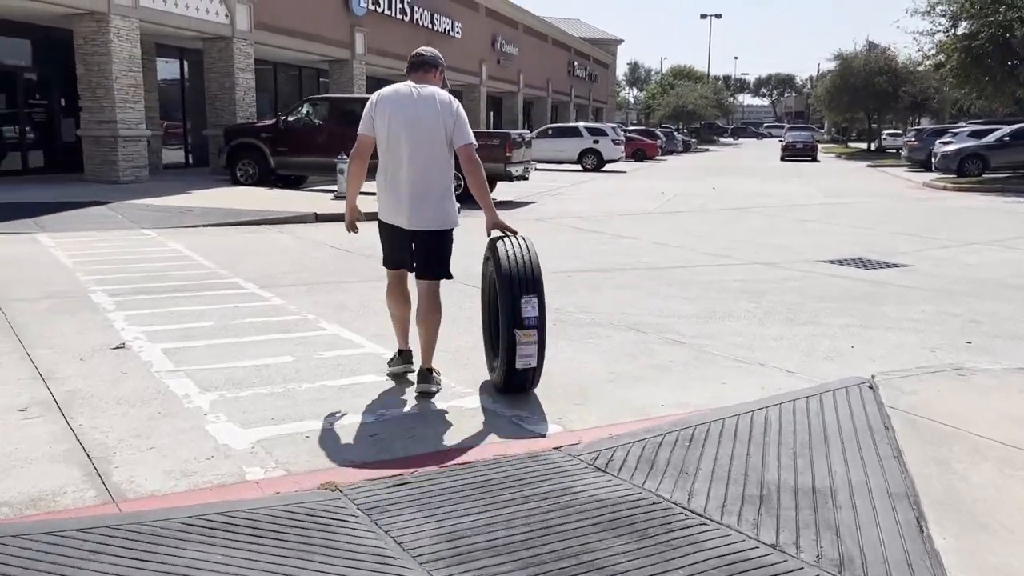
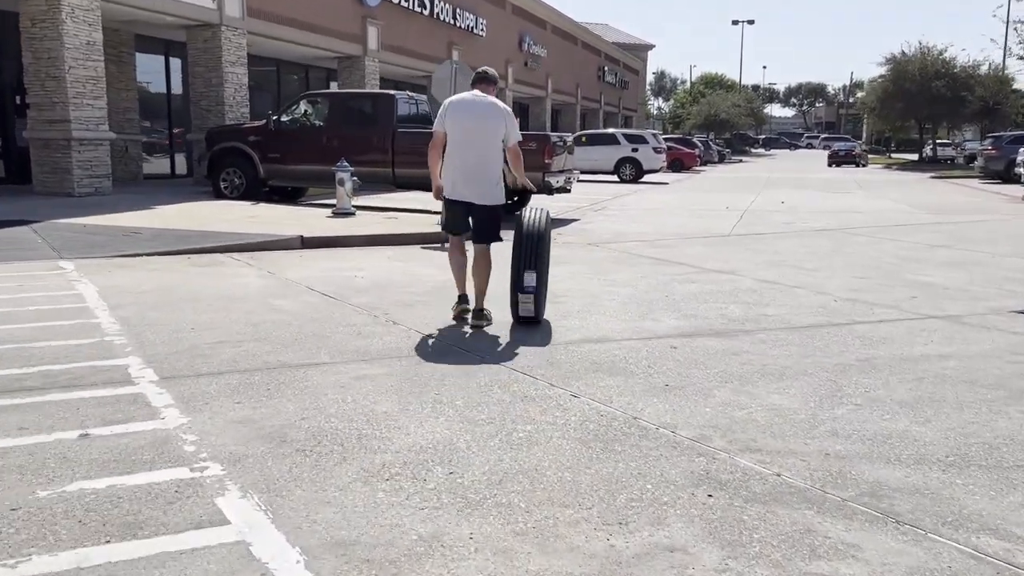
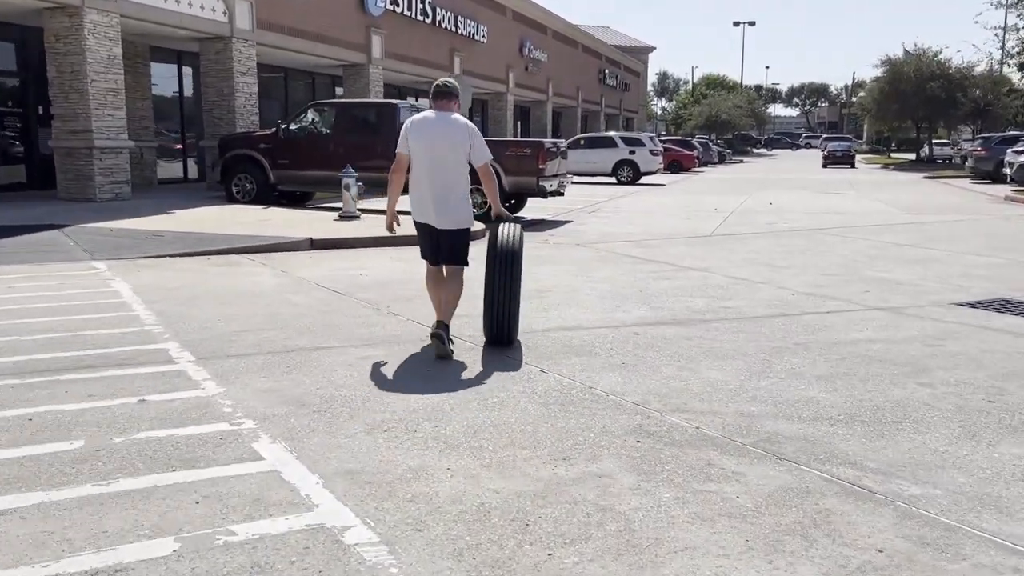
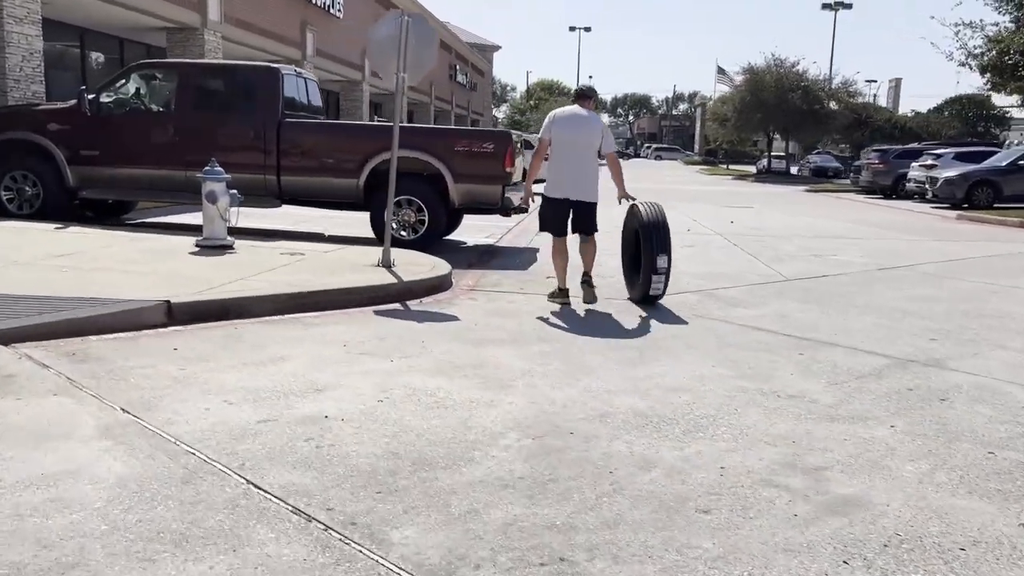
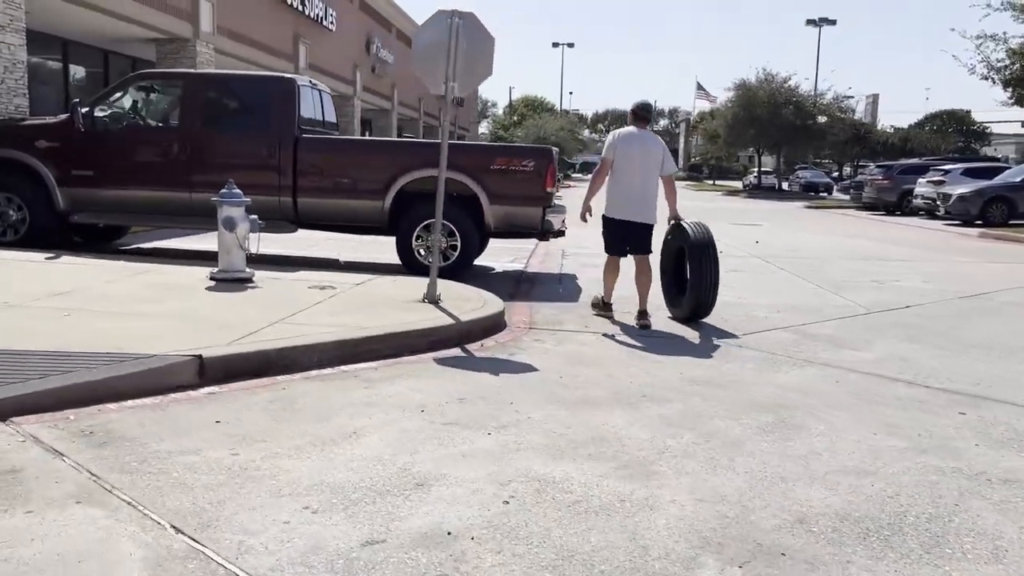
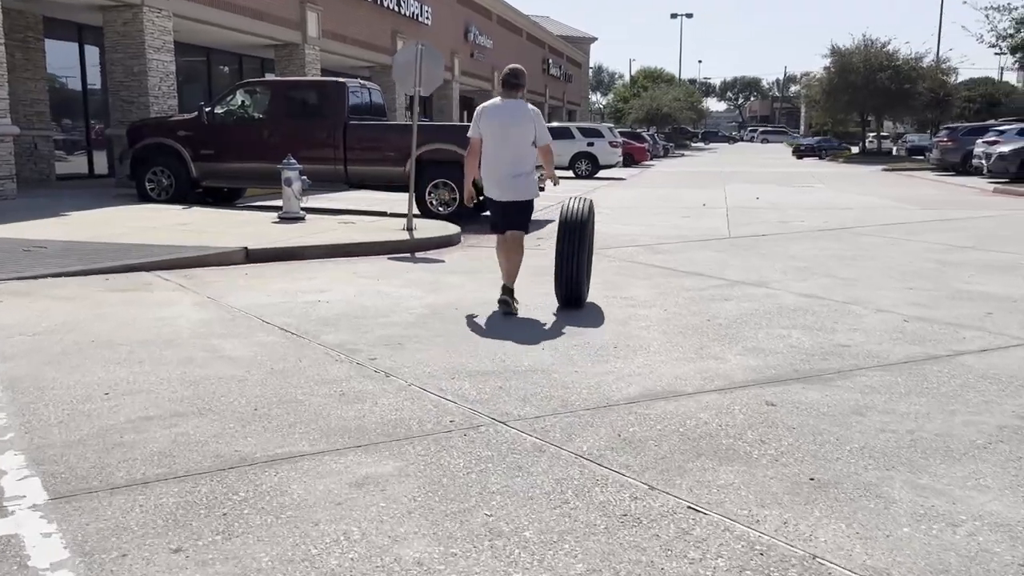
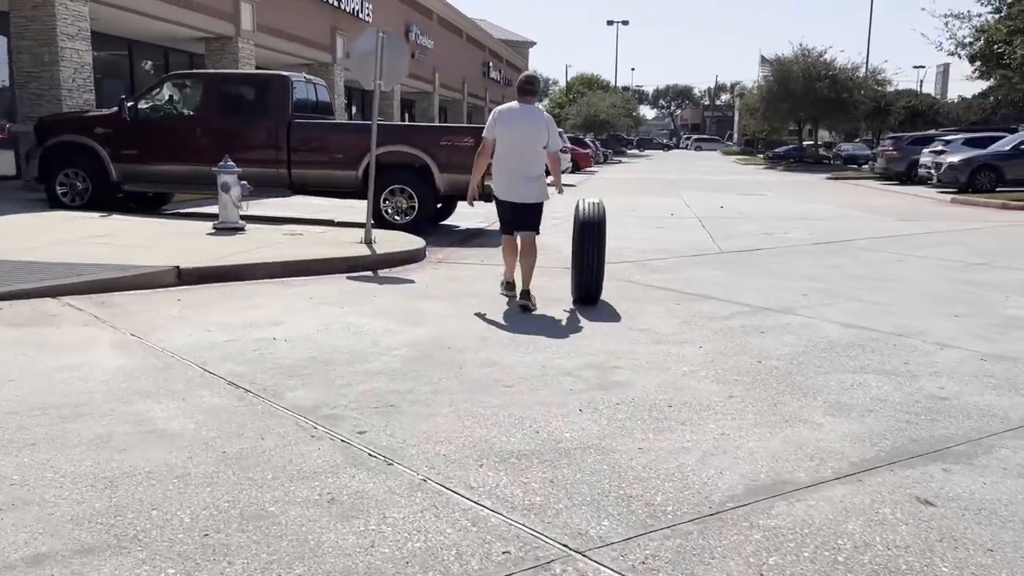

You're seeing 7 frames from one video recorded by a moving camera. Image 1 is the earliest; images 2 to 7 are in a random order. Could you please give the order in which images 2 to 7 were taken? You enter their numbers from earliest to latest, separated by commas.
3, 2, 6, 7, 4, 5
